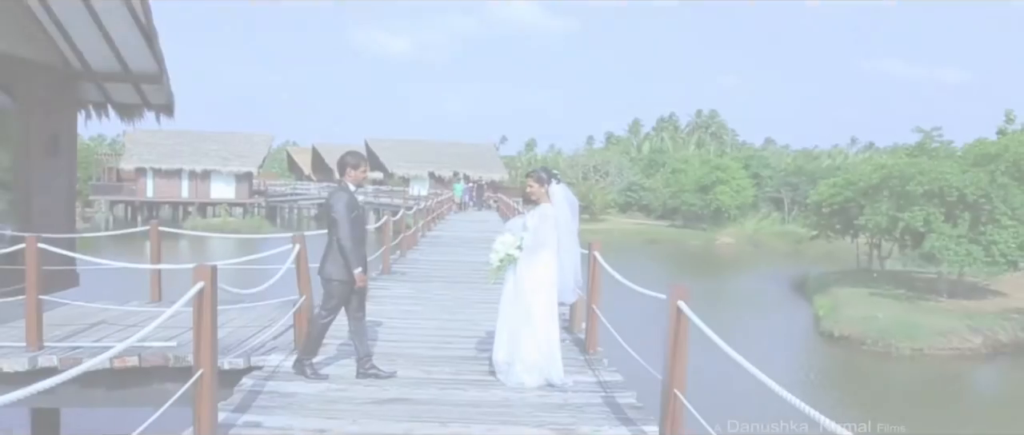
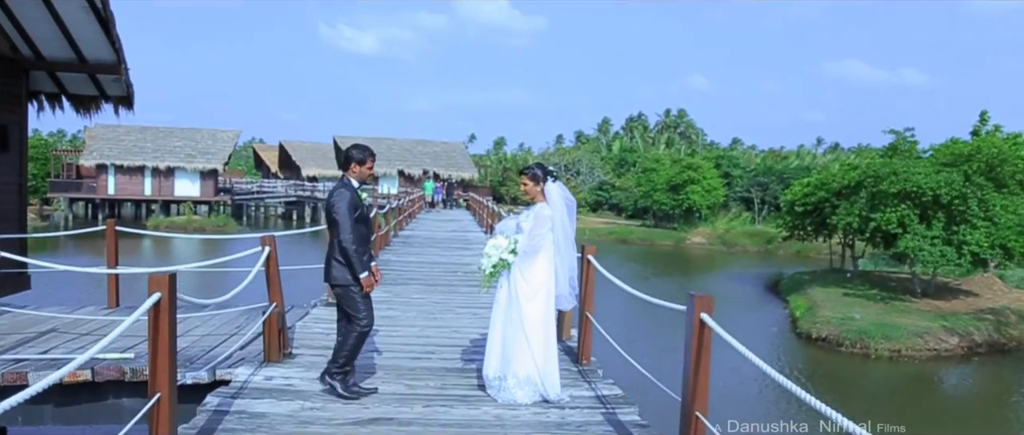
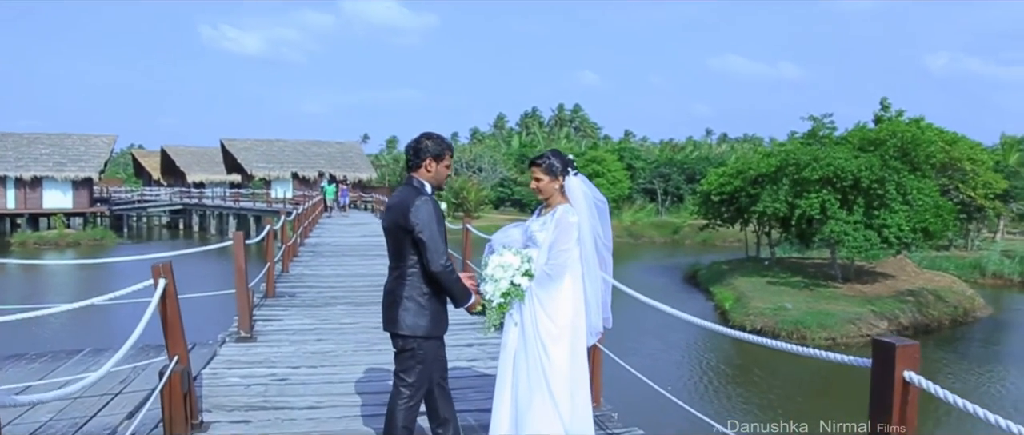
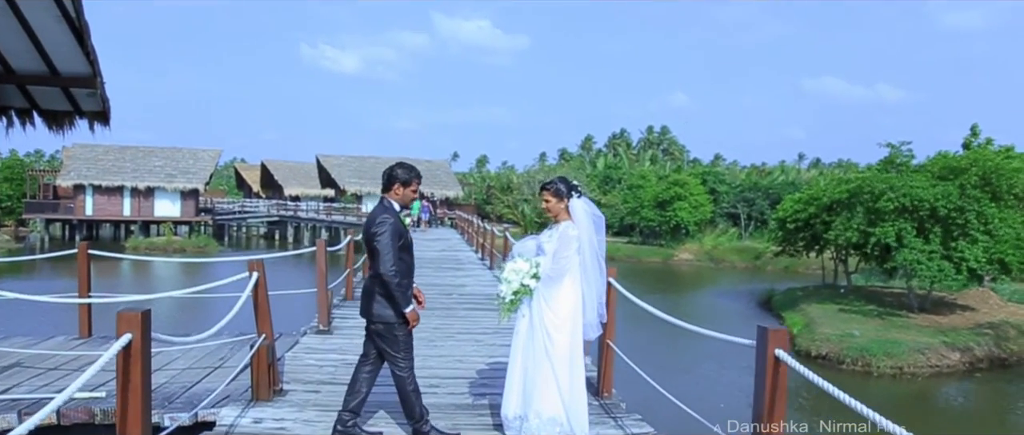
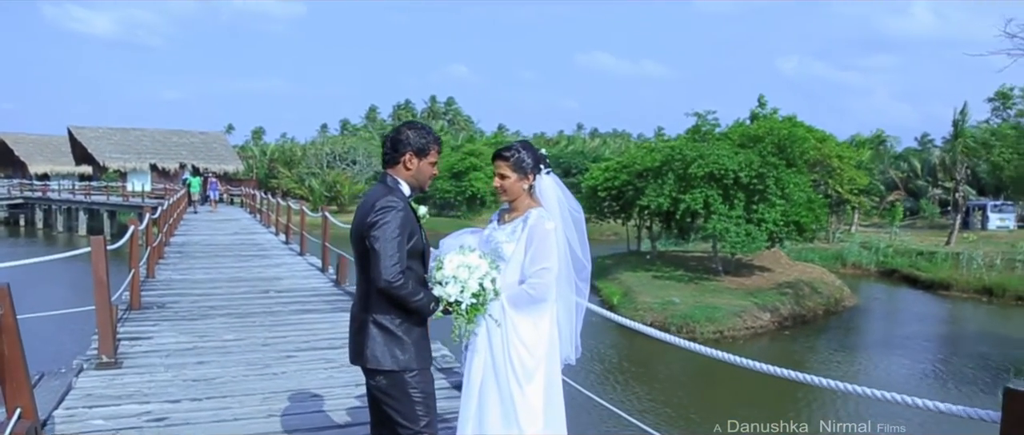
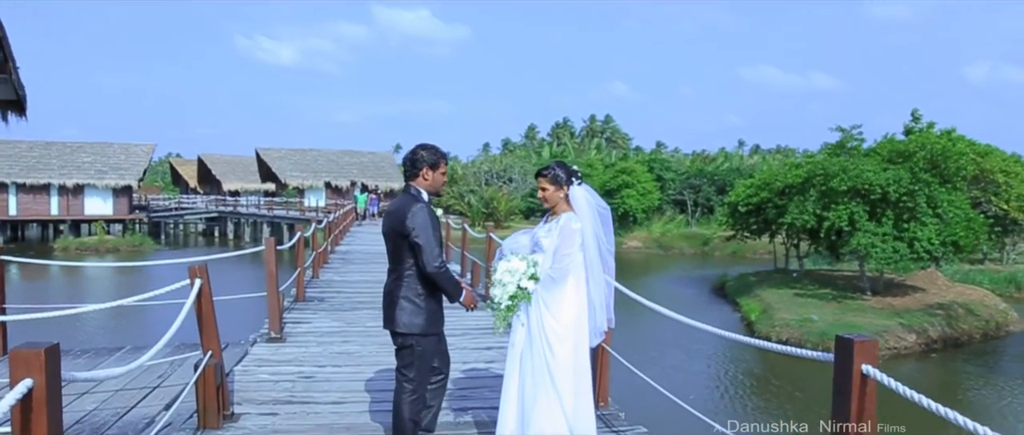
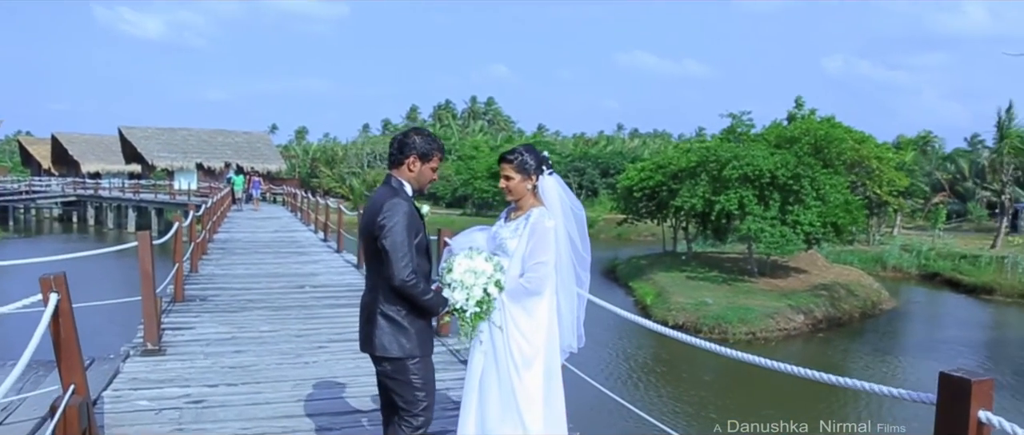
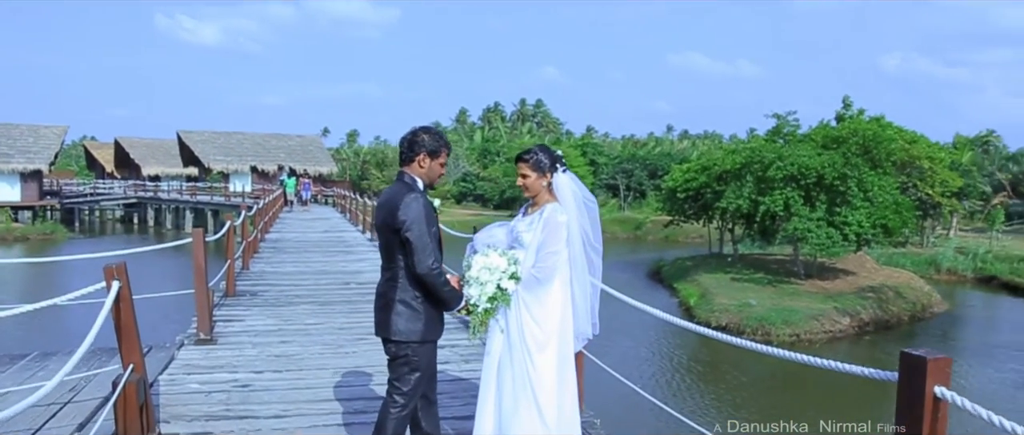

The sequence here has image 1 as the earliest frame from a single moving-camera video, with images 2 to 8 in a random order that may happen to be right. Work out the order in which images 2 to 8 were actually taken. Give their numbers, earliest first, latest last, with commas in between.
2, 4, 6, 3, 8, 7, 5
